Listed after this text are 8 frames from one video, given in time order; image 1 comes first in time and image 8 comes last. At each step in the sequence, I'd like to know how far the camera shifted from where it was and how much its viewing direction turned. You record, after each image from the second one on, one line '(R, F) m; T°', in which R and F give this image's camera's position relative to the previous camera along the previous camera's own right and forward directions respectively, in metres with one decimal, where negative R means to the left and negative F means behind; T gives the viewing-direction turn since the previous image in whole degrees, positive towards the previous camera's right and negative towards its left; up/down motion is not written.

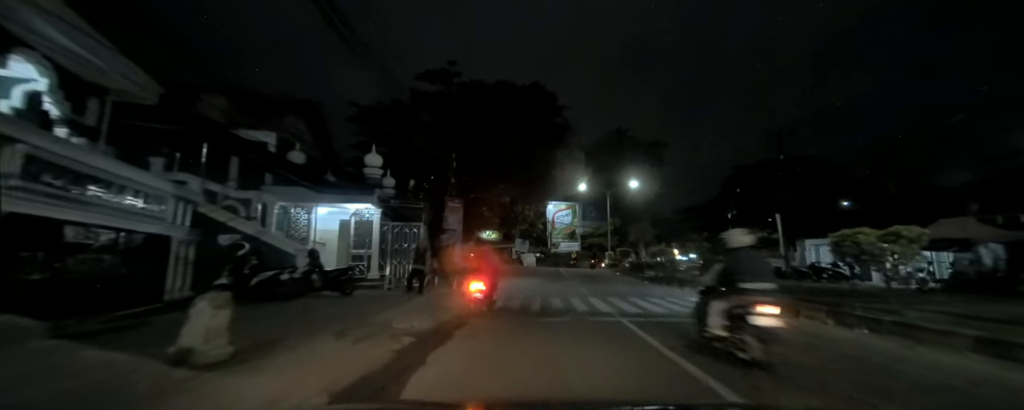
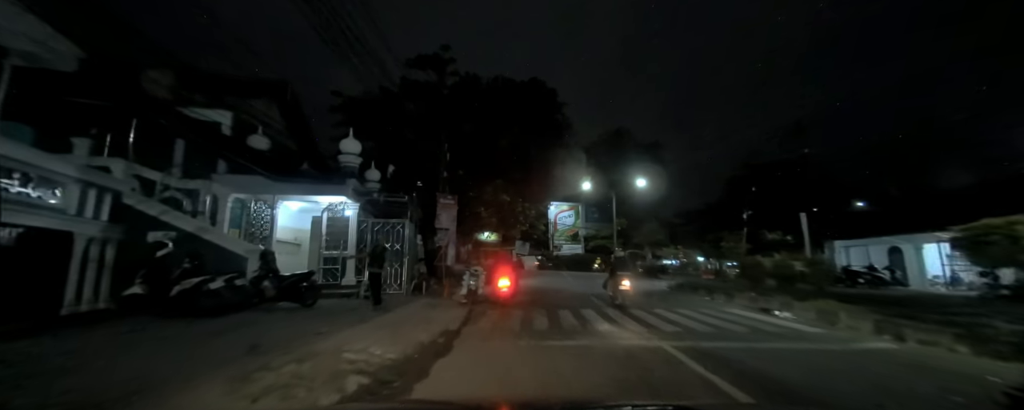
(0.0, +1.7) m; 0°
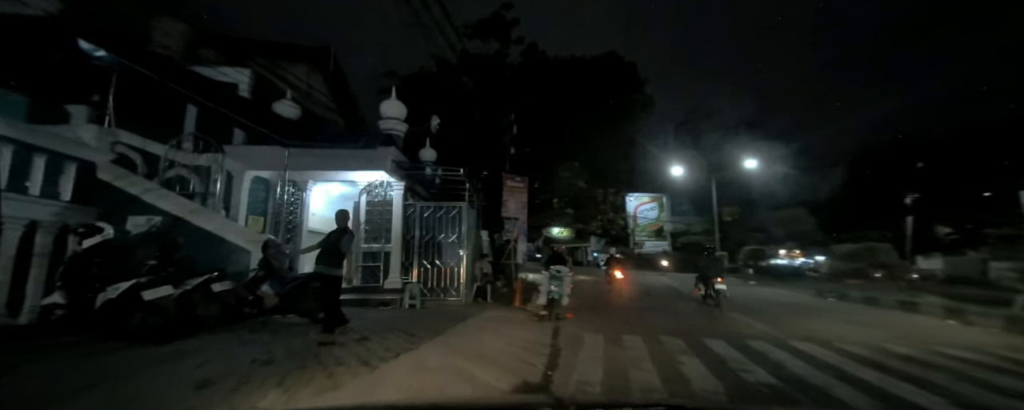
(-0.5, +2.8) m; -10°
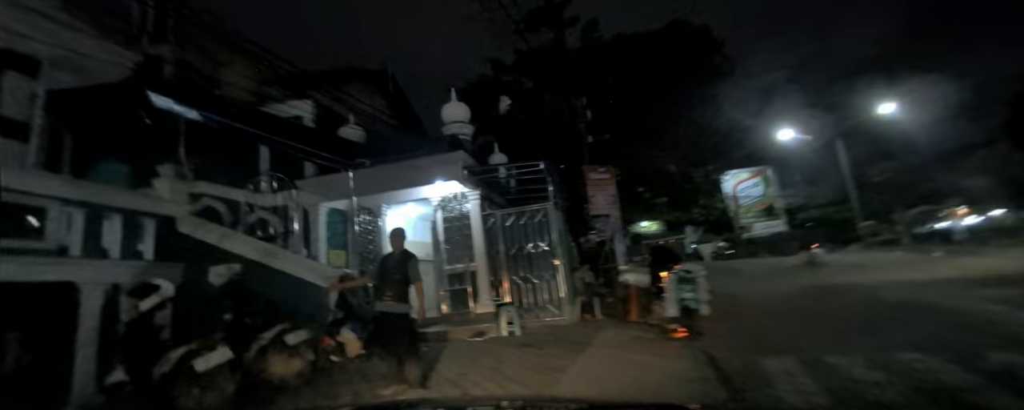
(-0.4, +1.1) m; -11°
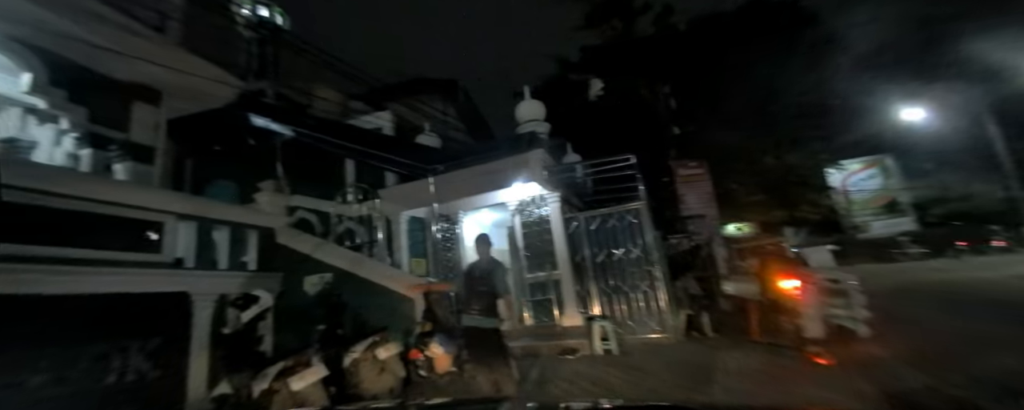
(-0.3, +0.4) m; -10°
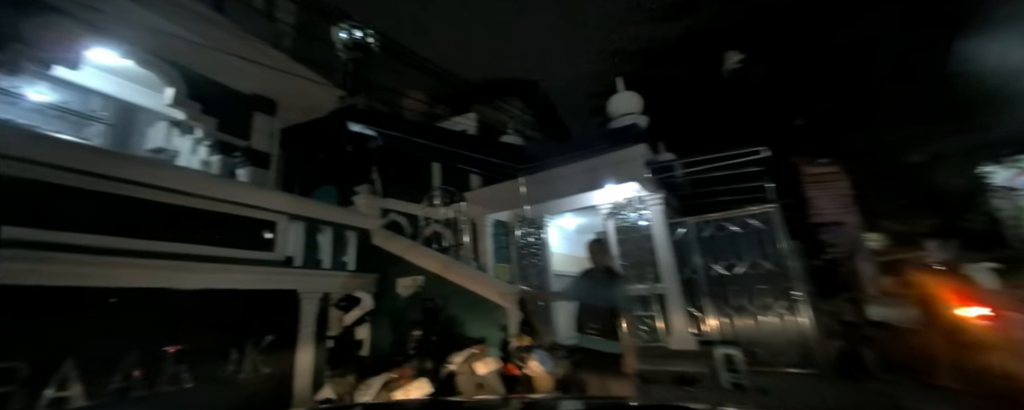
(-0.4, +0.4) m; -11°
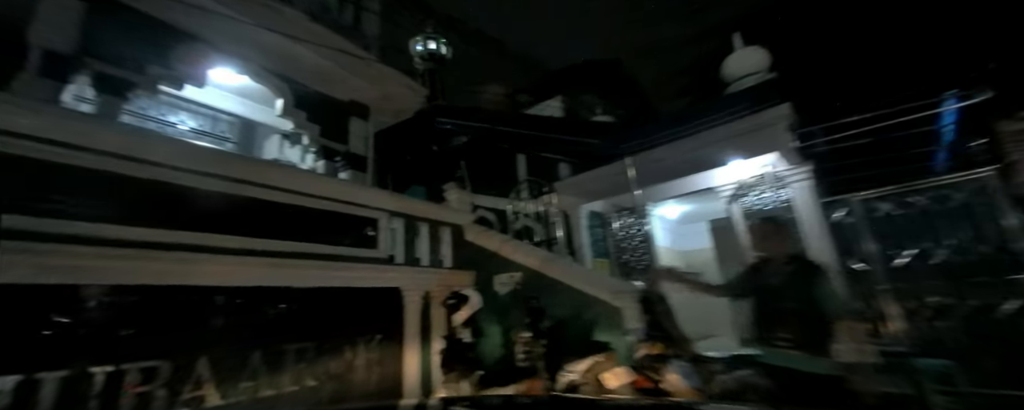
(-0.4, +0.5) m; -11°
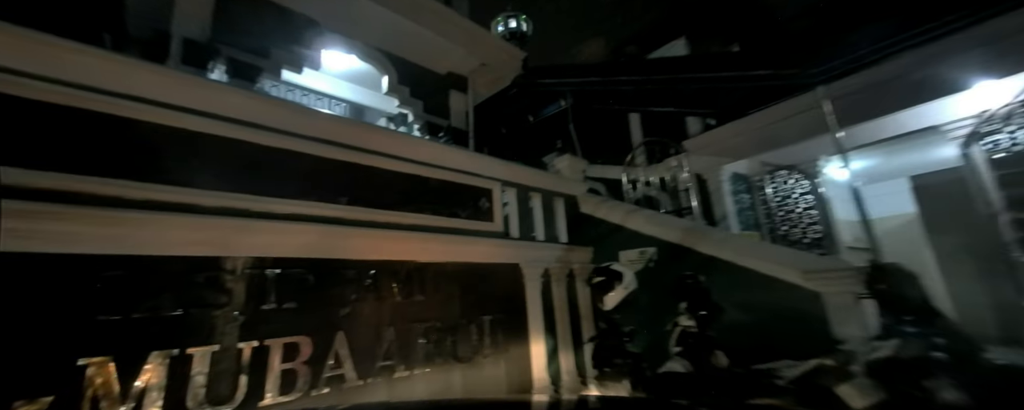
(-0.5, +0.6) m; -13°
